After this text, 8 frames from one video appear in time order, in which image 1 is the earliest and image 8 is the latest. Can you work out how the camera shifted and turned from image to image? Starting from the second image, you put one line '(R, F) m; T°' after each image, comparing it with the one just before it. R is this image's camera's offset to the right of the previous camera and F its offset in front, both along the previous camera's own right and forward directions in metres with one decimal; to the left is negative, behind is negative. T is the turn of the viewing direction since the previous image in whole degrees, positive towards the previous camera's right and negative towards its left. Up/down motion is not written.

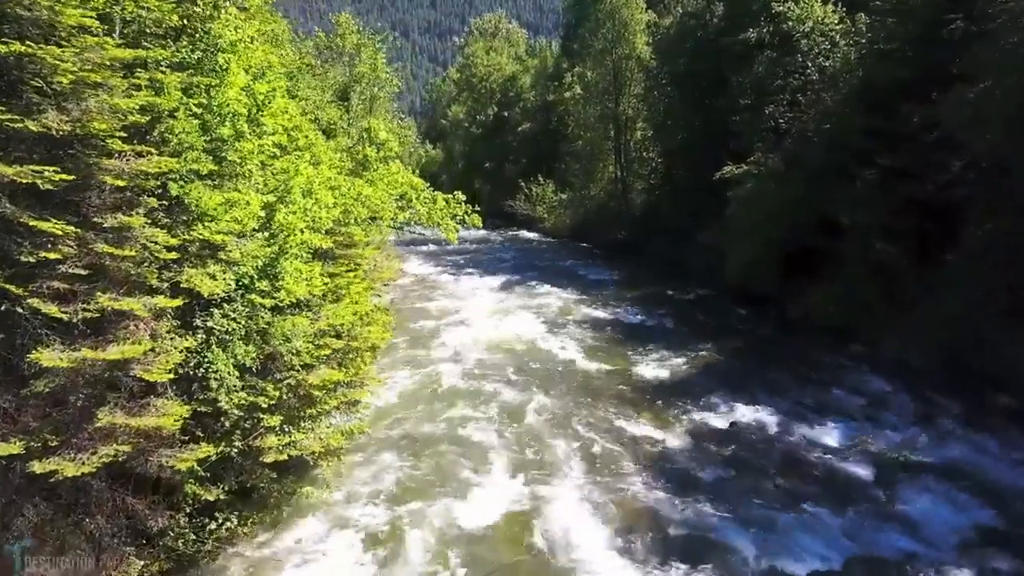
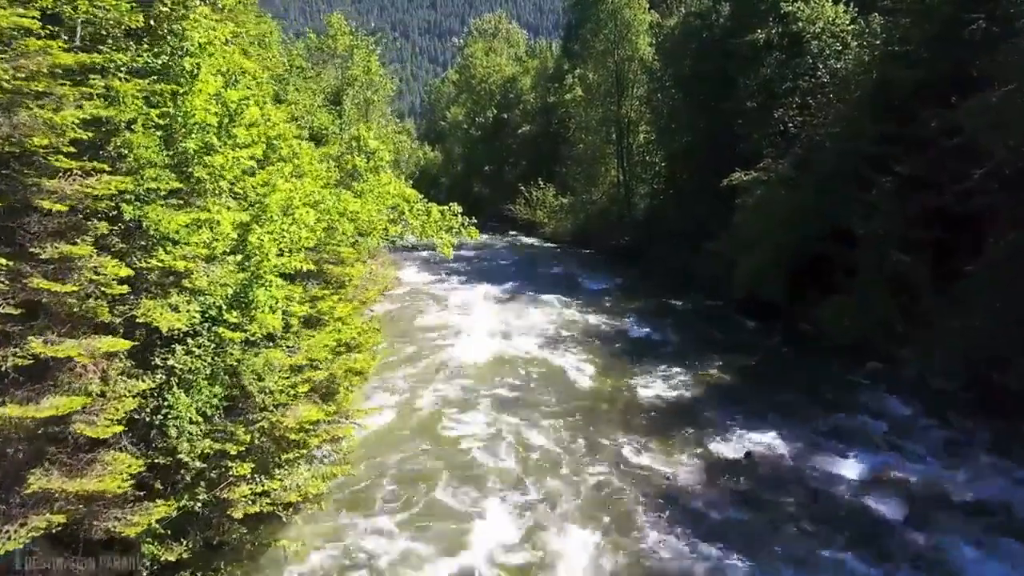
(0.0, +1.0) m; 0°
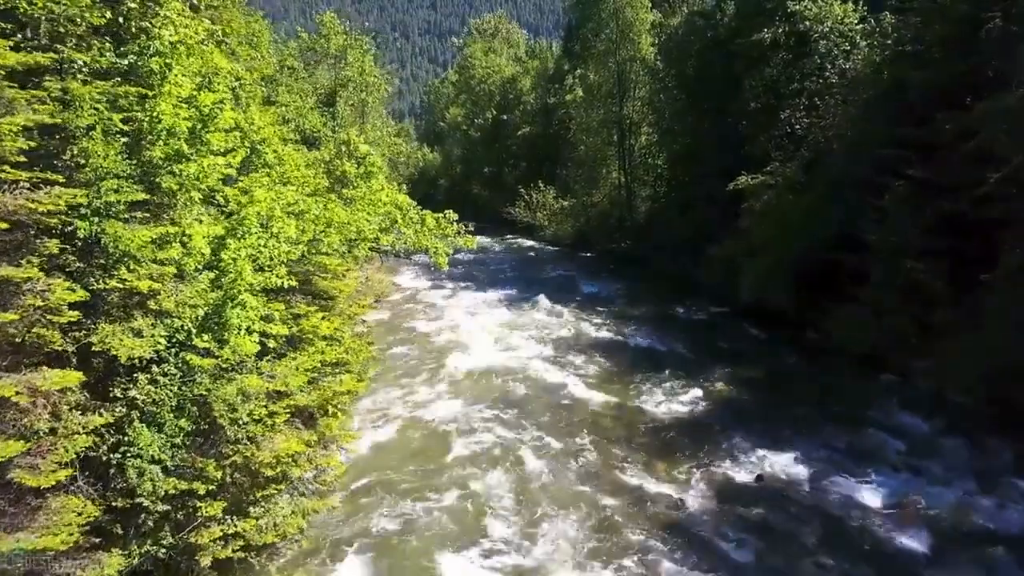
(0.0, +0.8) m; 0°
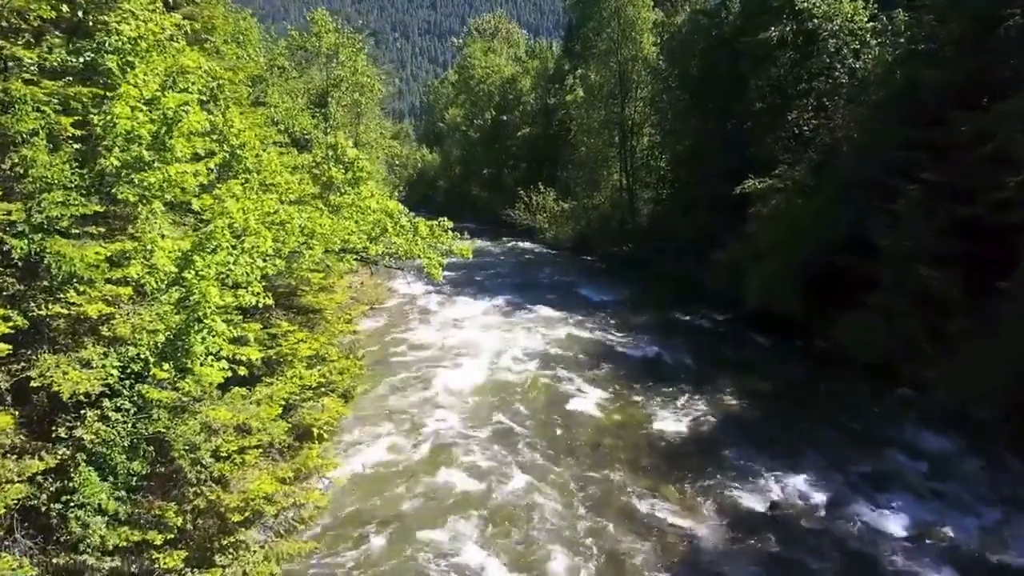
(+0.1, +0.9) m; 0°
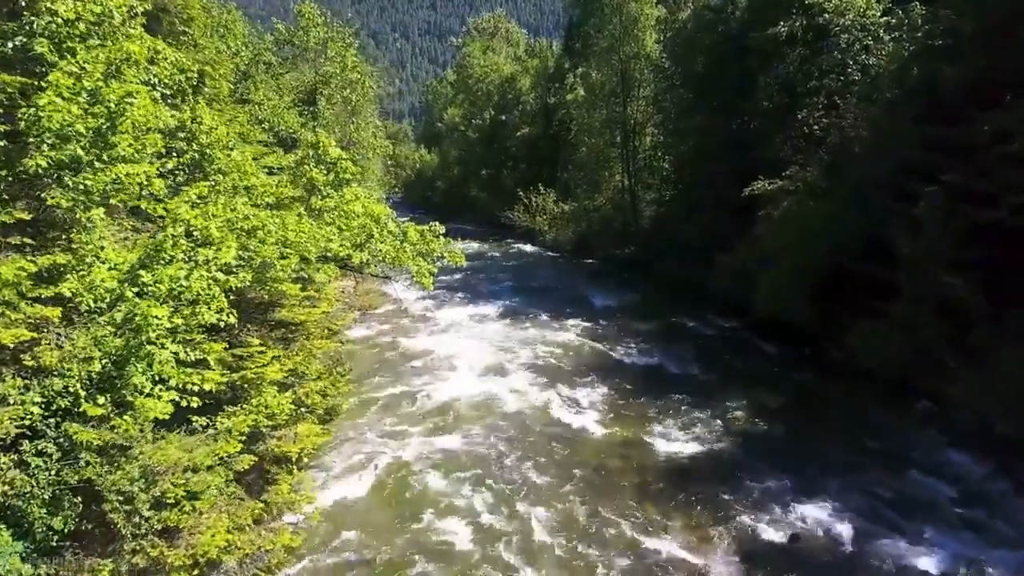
(+0.1, +1.1) m; 0°
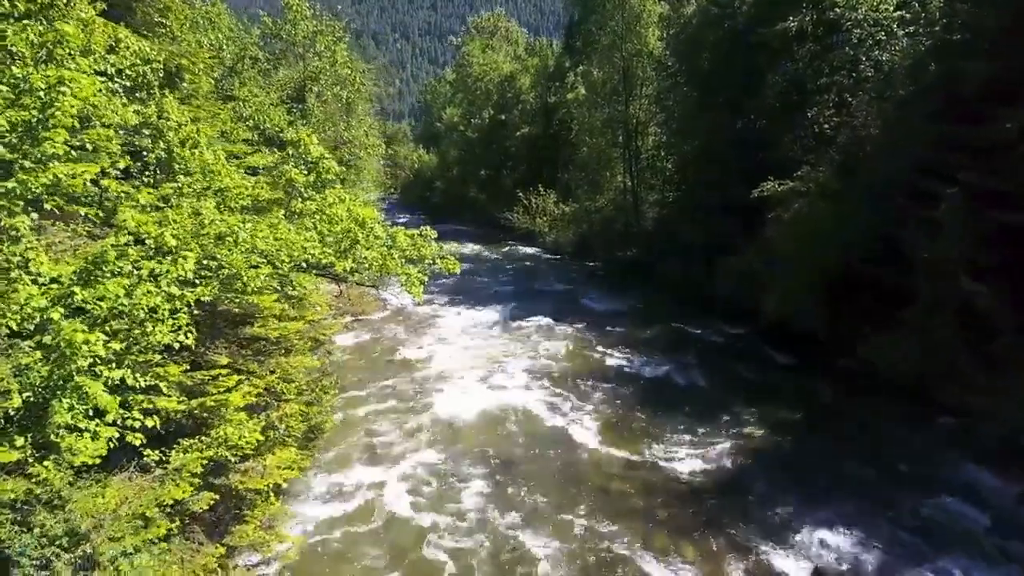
(+0.1, +1.0) m; 0°
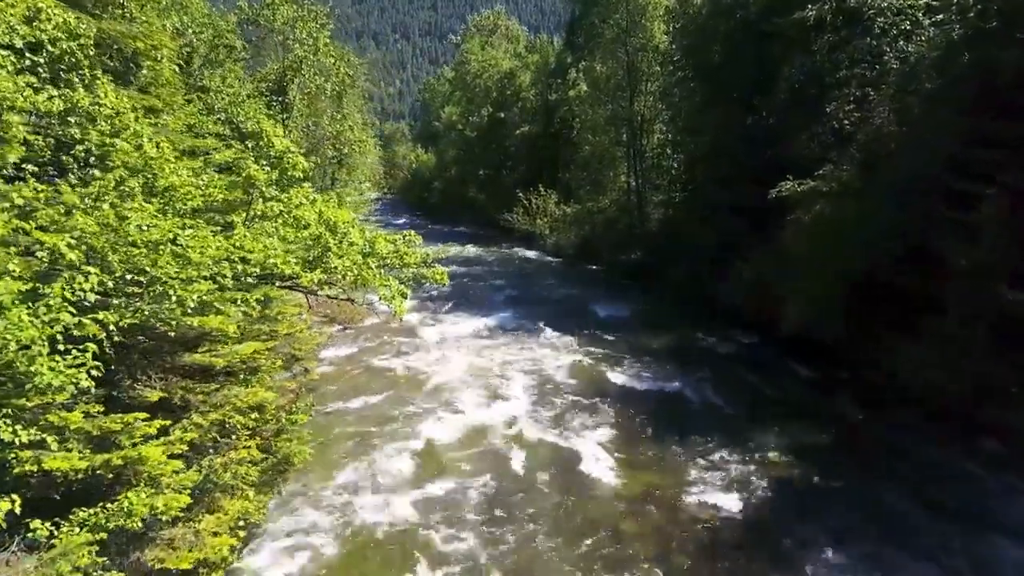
(+0.1, +1.6) m; 0°
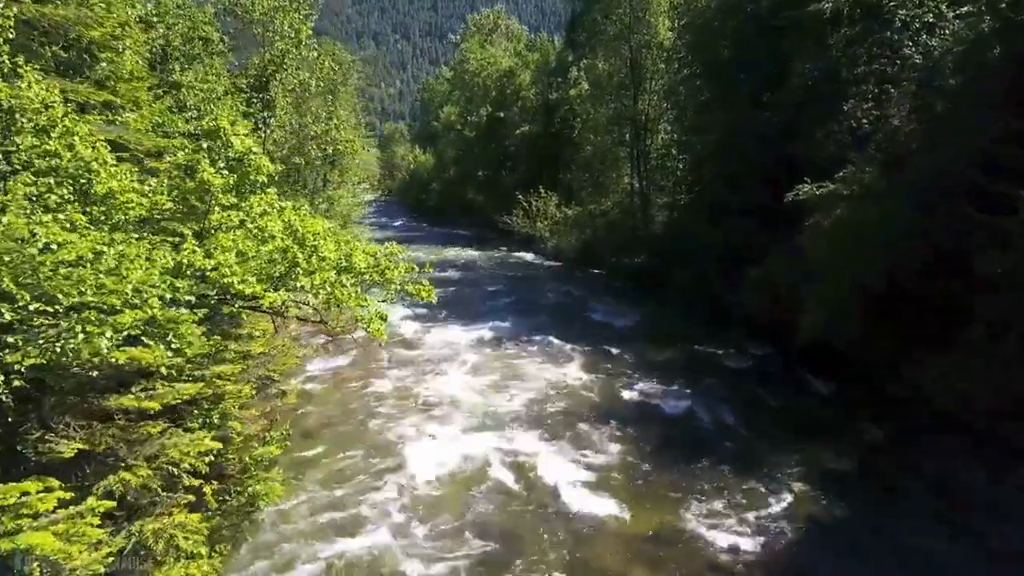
(+0.1, +1.3) m; 0°
